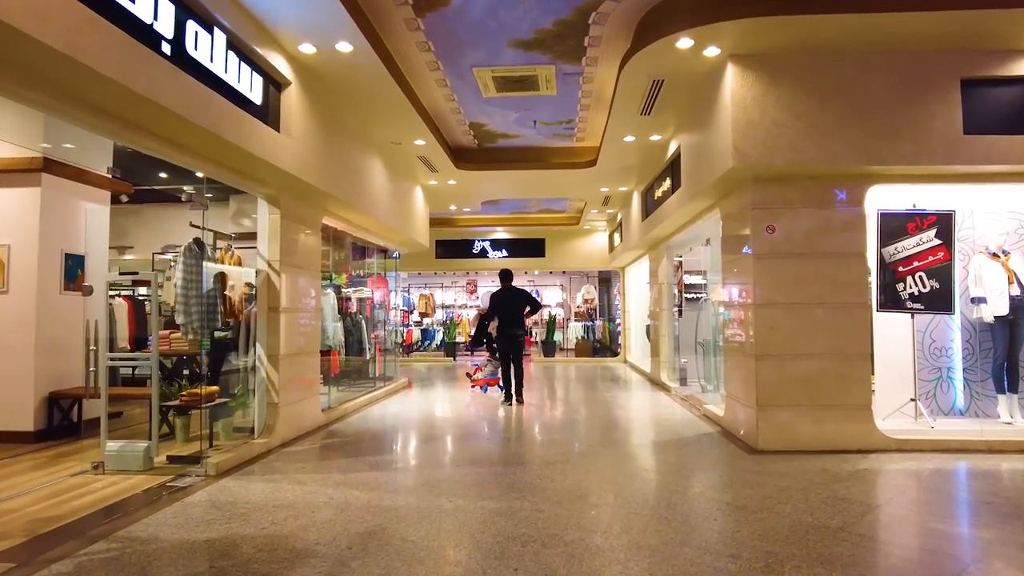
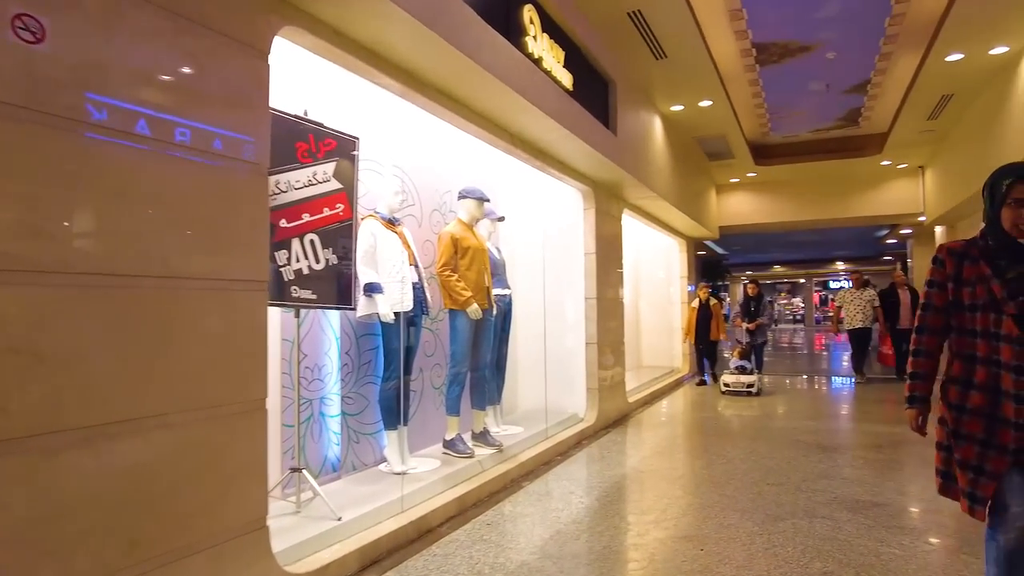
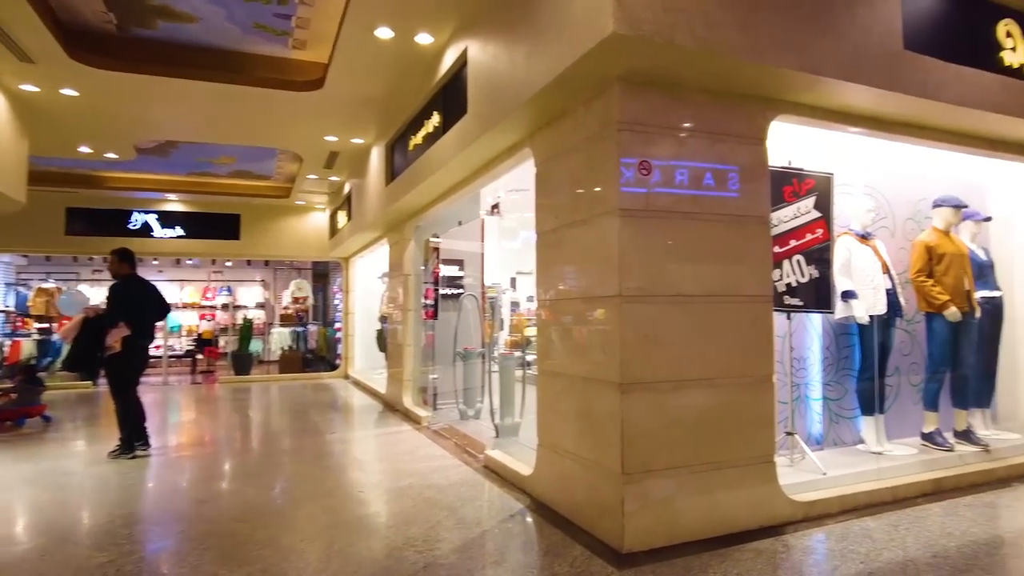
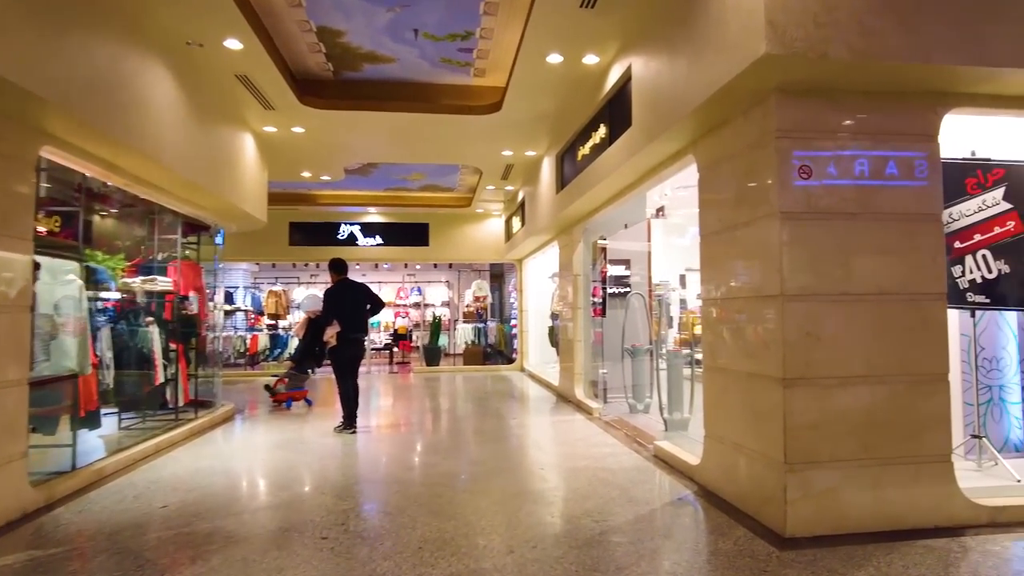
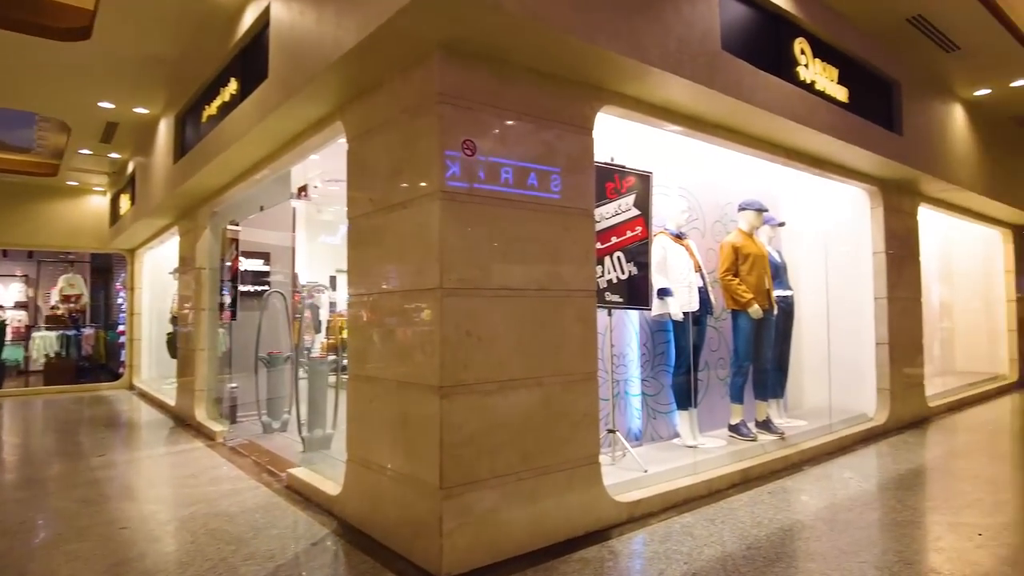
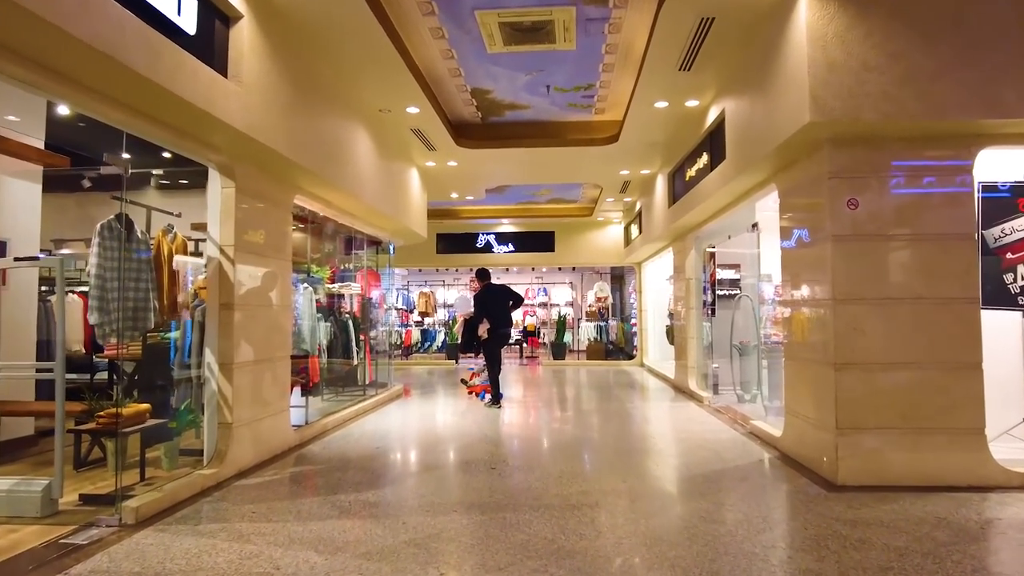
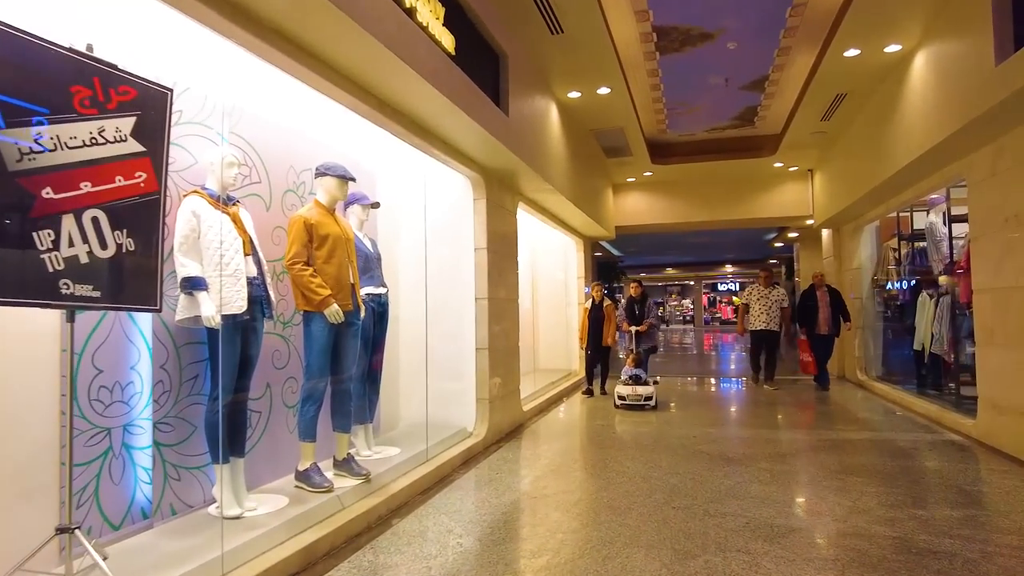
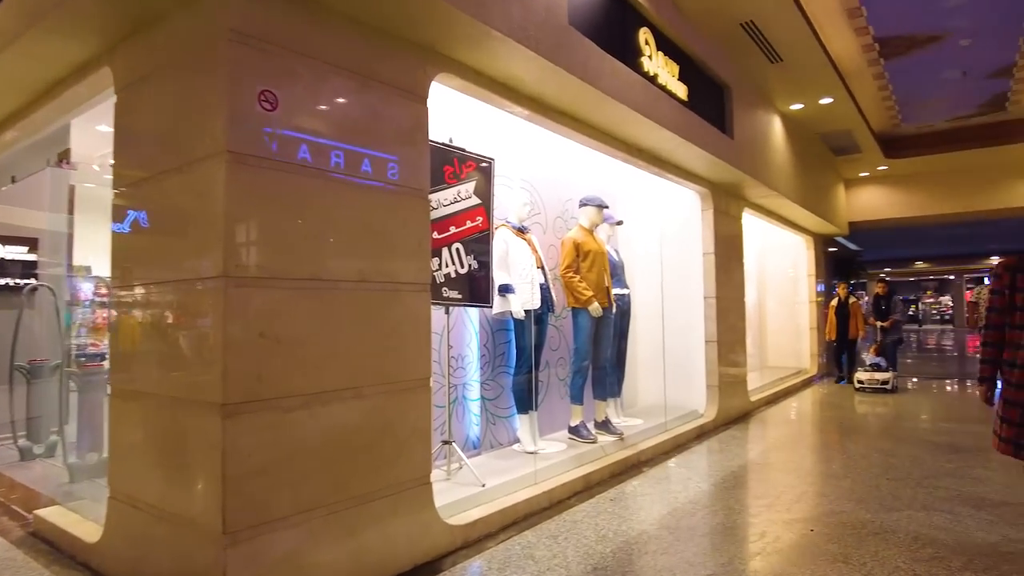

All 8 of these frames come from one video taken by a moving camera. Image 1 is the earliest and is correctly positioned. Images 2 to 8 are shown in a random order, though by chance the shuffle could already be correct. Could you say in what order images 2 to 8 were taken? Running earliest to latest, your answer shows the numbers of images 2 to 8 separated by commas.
6, 4, 3, 5, 8, 2, 7
